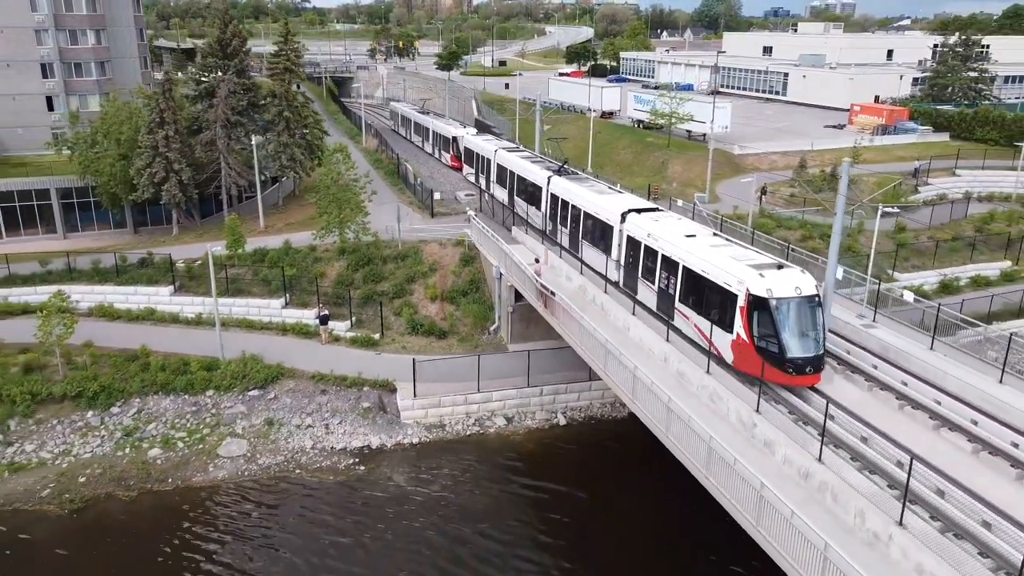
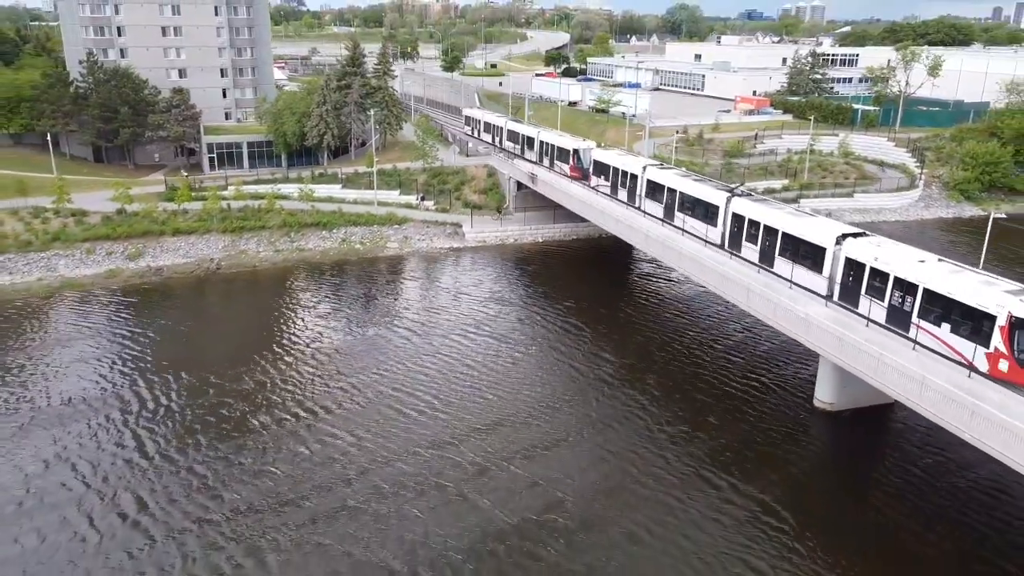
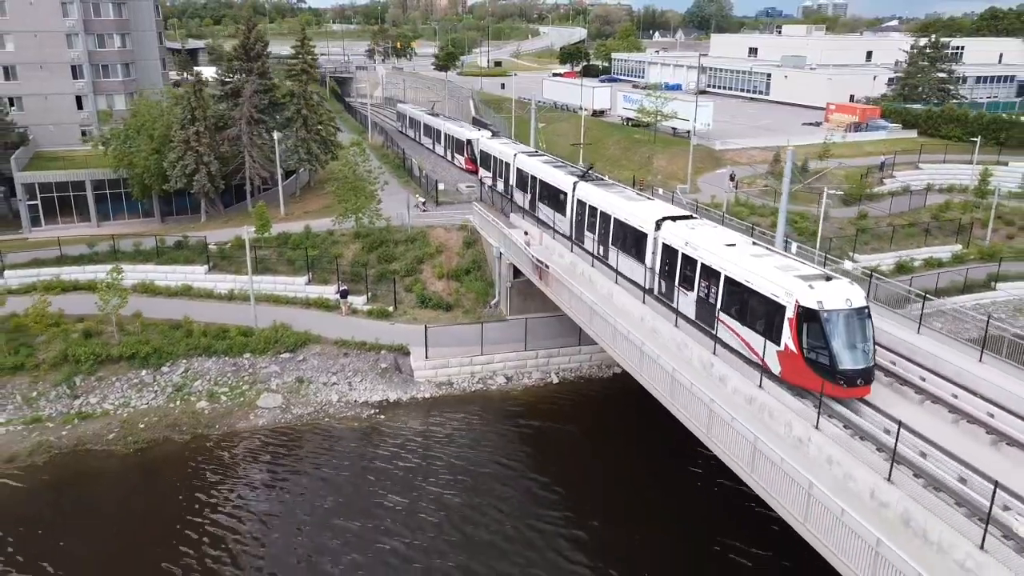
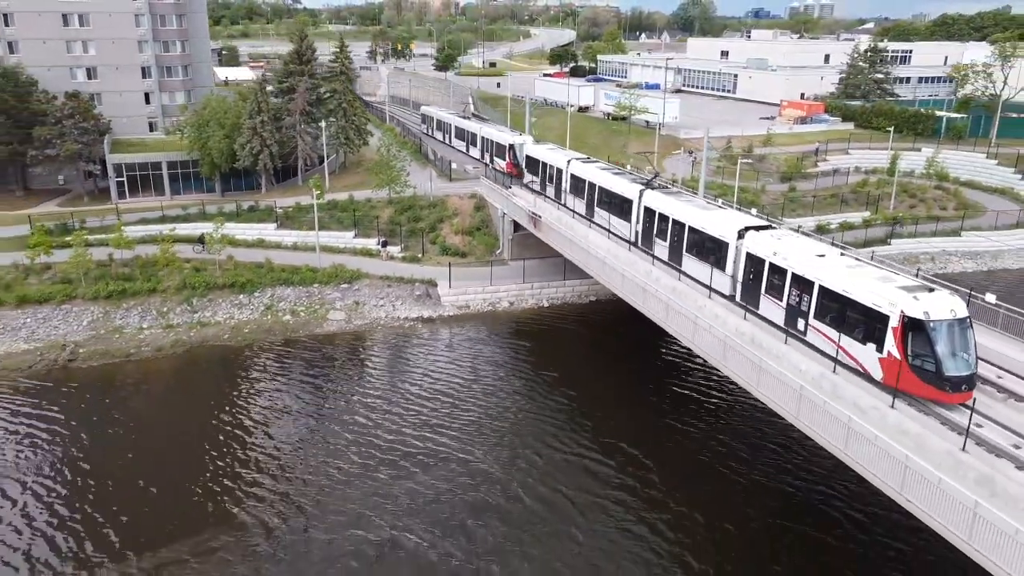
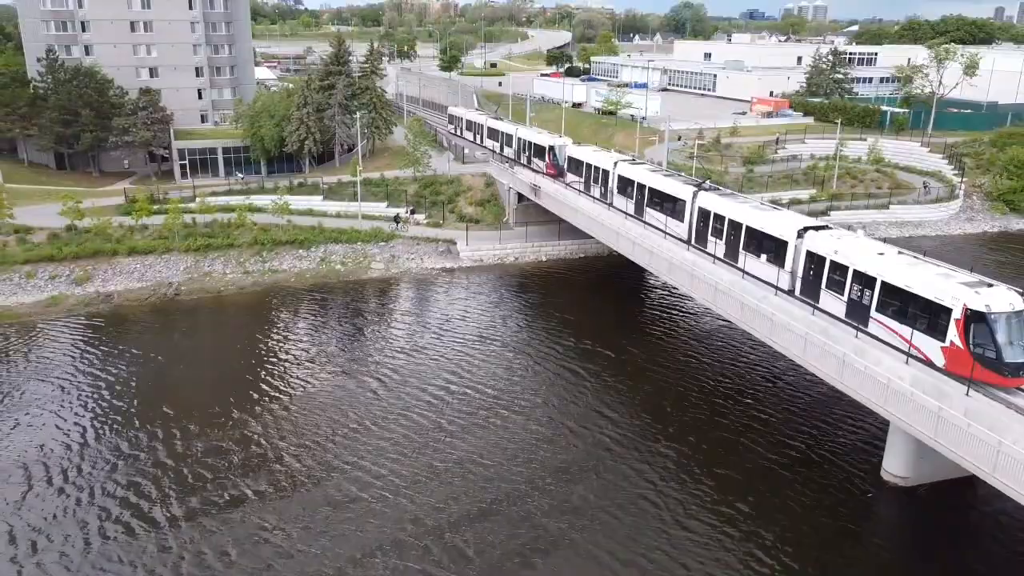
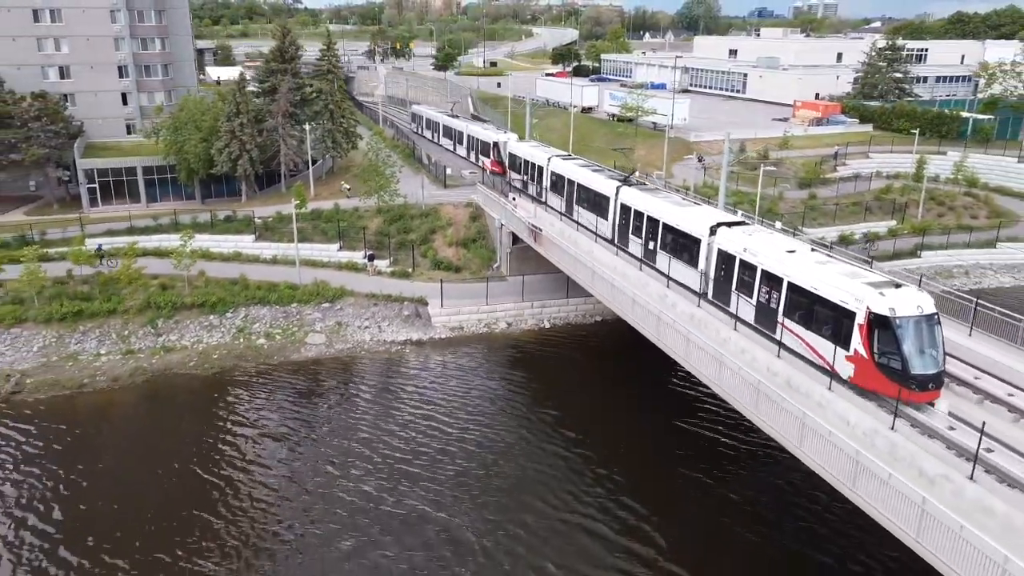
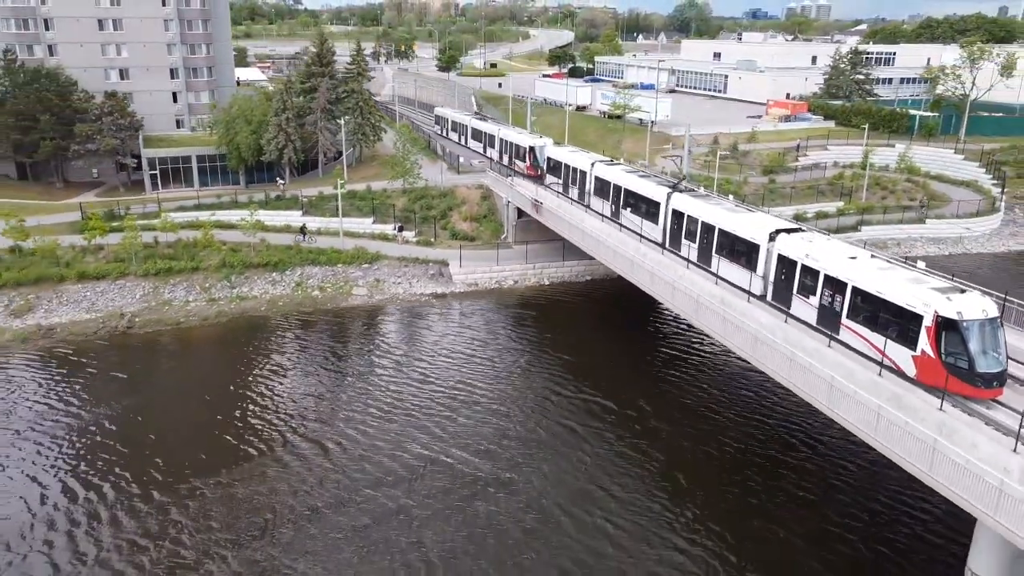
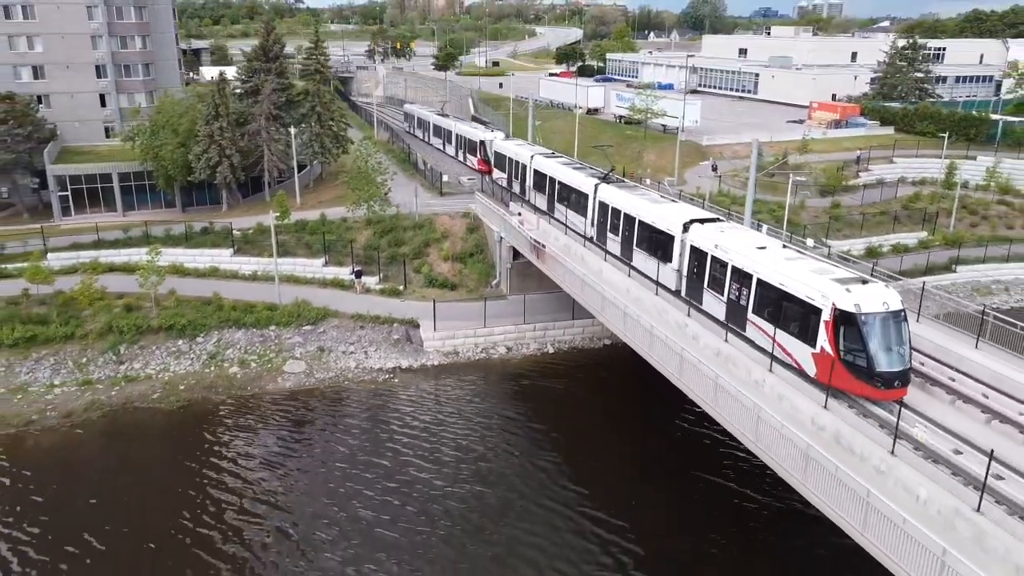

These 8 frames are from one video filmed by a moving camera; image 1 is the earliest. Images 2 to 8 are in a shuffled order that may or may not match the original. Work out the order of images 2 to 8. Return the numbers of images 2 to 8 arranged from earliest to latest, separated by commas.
3, 8, 6, 4, 7, 5, 2
